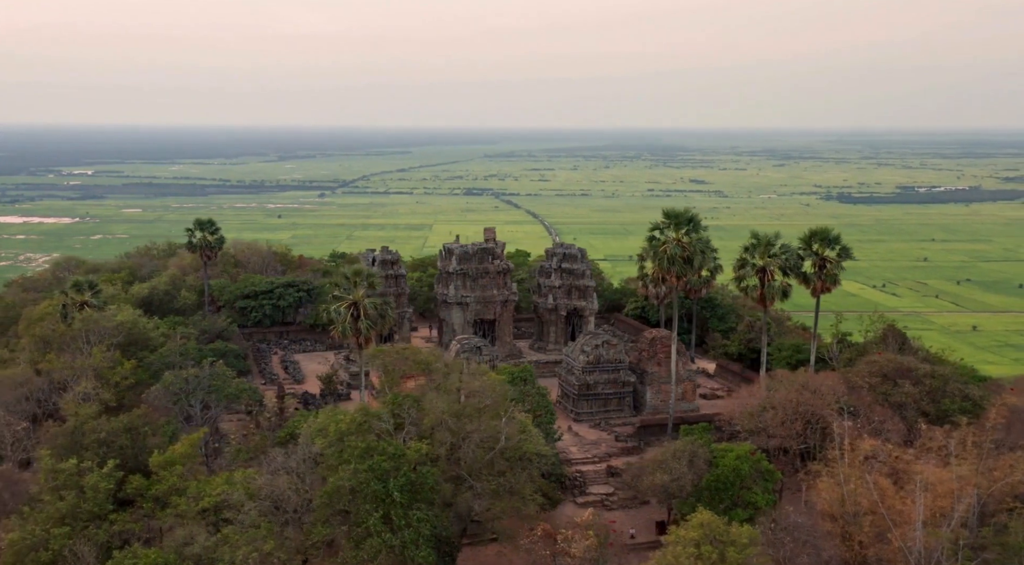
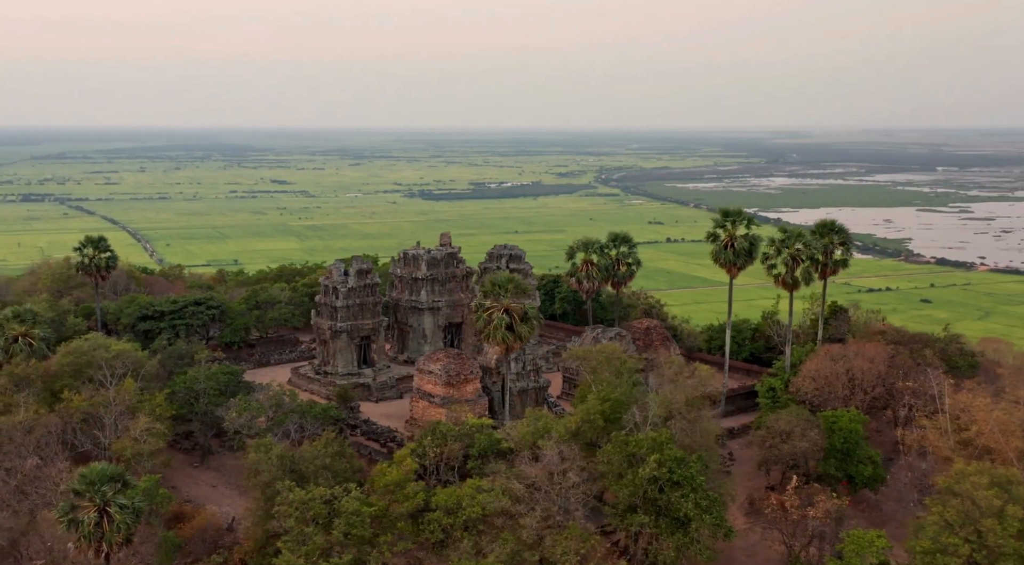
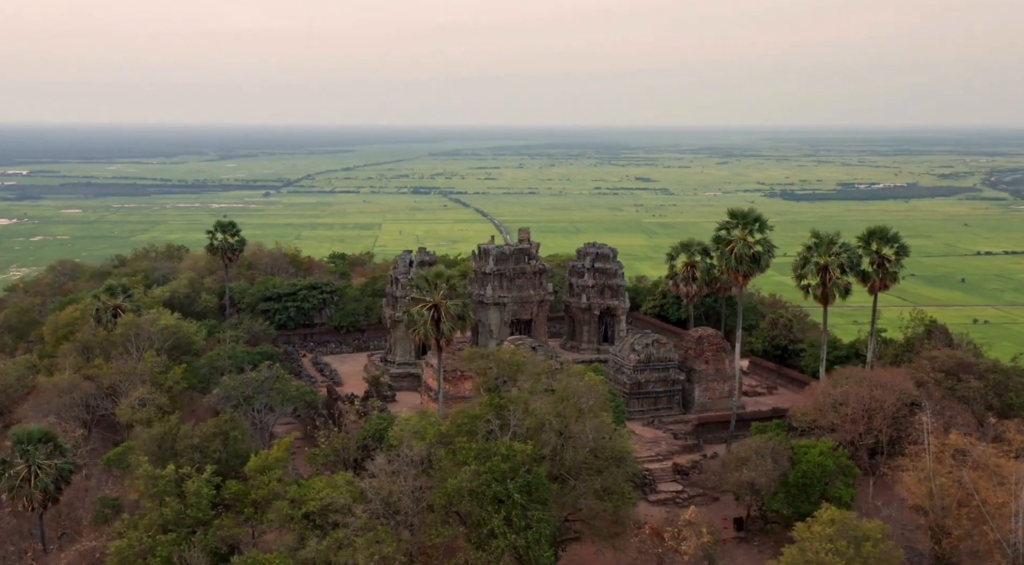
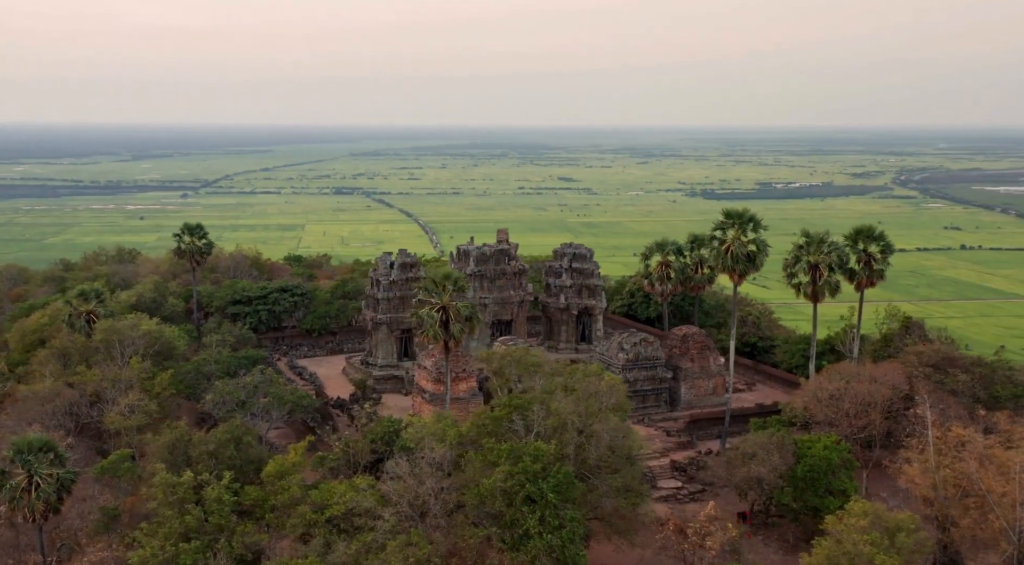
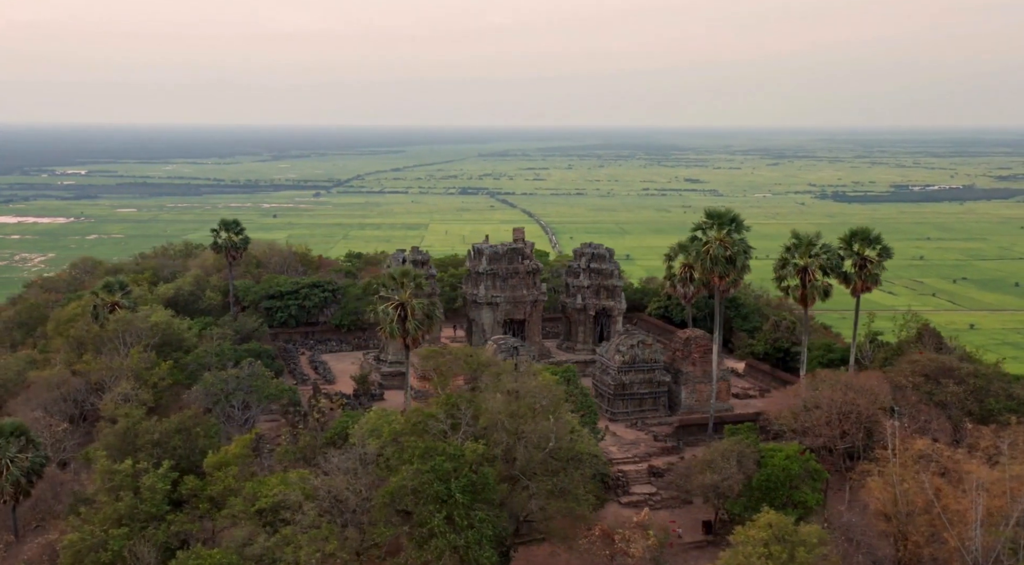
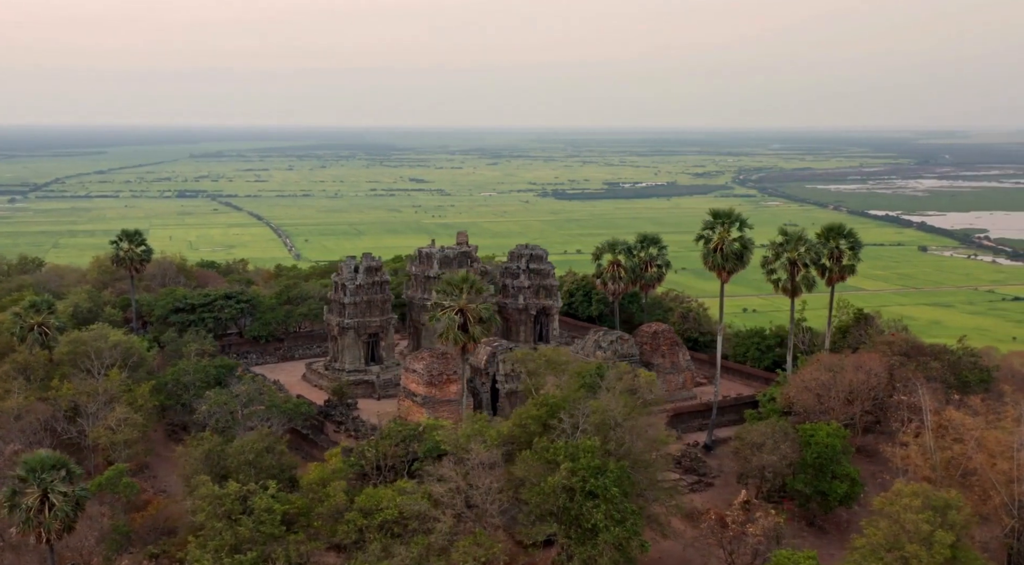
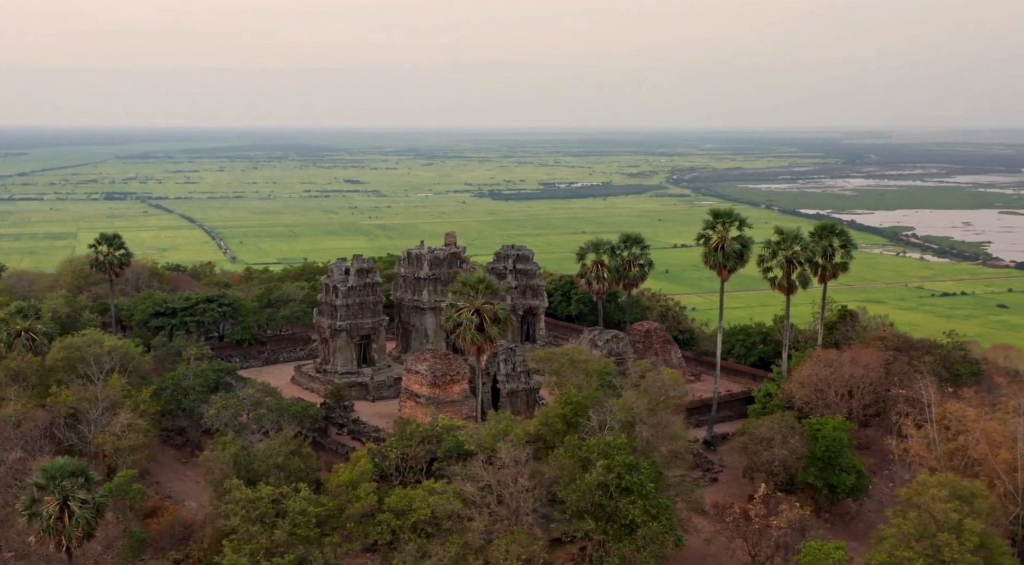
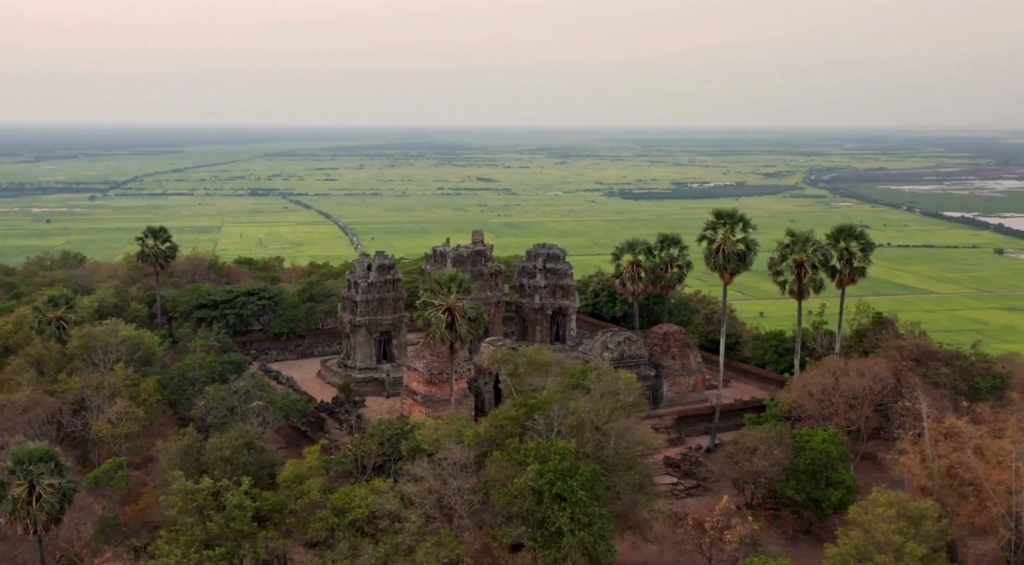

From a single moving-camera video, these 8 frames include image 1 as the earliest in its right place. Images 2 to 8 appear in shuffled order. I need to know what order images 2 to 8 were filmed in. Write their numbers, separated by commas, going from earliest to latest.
5, 3, 4, 8, 6, 7, 2
